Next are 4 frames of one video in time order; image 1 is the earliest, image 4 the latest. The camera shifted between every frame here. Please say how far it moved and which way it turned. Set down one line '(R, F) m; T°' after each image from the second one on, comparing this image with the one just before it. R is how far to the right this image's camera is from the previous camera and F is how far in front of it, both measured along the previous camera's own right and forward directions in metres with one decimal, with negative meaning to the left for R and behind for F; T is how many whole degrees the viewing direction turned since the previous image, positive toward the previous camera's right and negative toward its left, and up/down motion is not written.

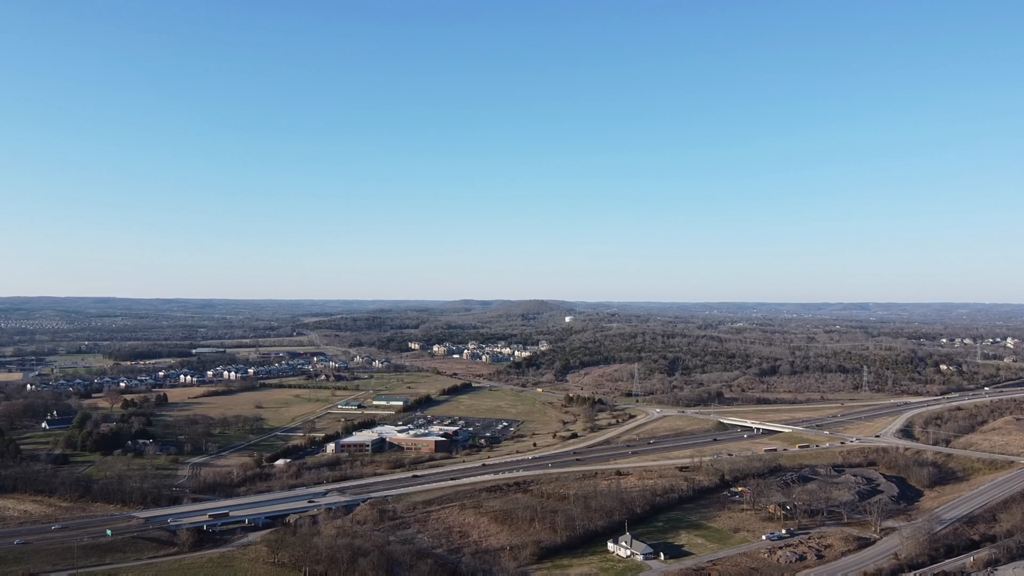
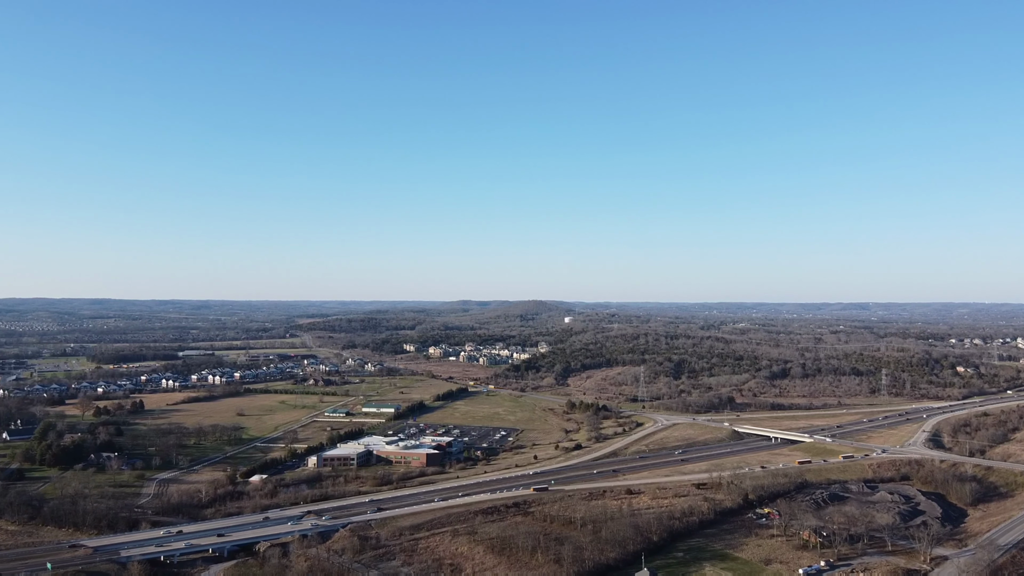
(0.0, +2.9) m; 0°
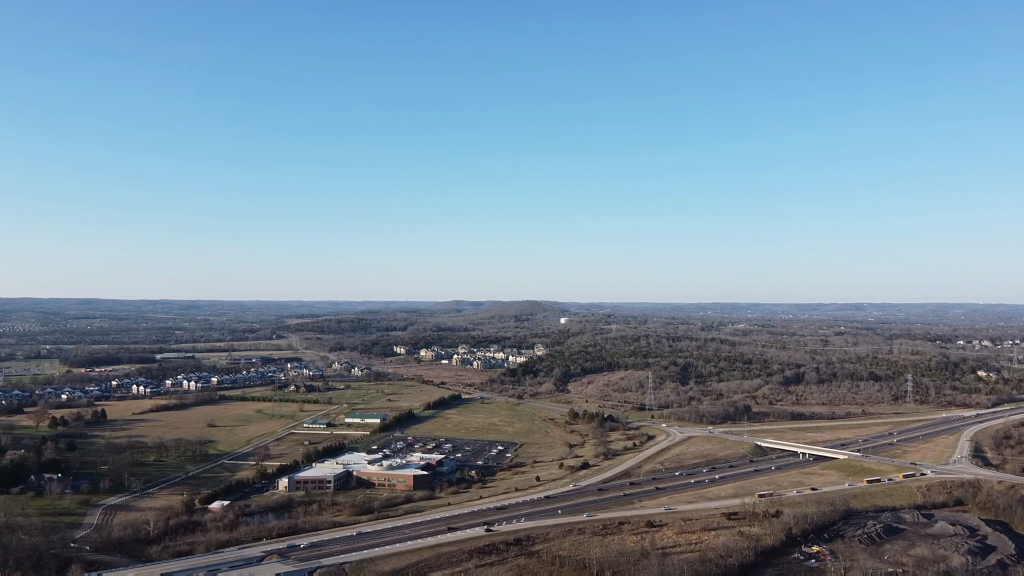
(-0.3, +3.7) m; +1°
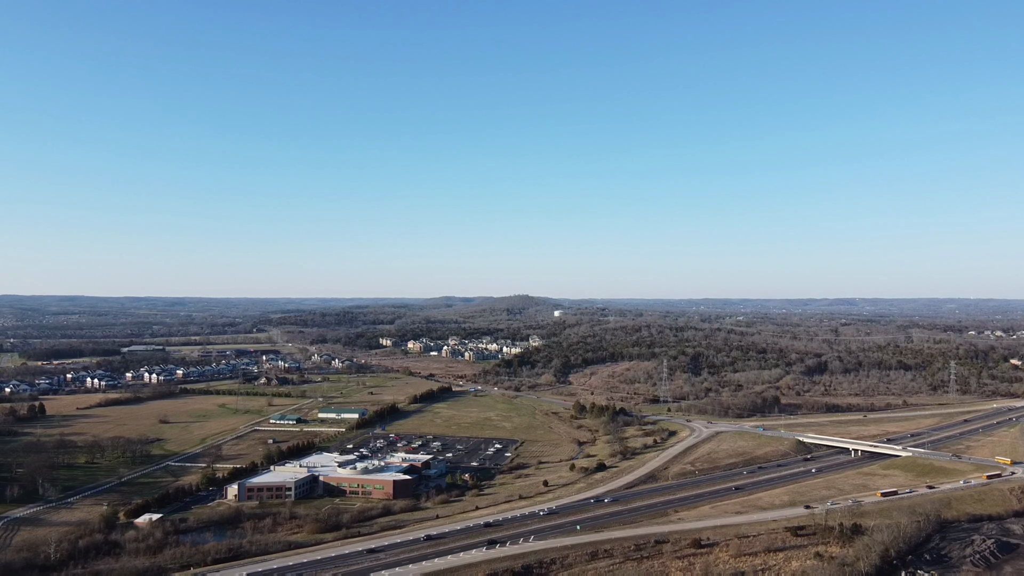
(-0.4, +5.0) m; +1°
